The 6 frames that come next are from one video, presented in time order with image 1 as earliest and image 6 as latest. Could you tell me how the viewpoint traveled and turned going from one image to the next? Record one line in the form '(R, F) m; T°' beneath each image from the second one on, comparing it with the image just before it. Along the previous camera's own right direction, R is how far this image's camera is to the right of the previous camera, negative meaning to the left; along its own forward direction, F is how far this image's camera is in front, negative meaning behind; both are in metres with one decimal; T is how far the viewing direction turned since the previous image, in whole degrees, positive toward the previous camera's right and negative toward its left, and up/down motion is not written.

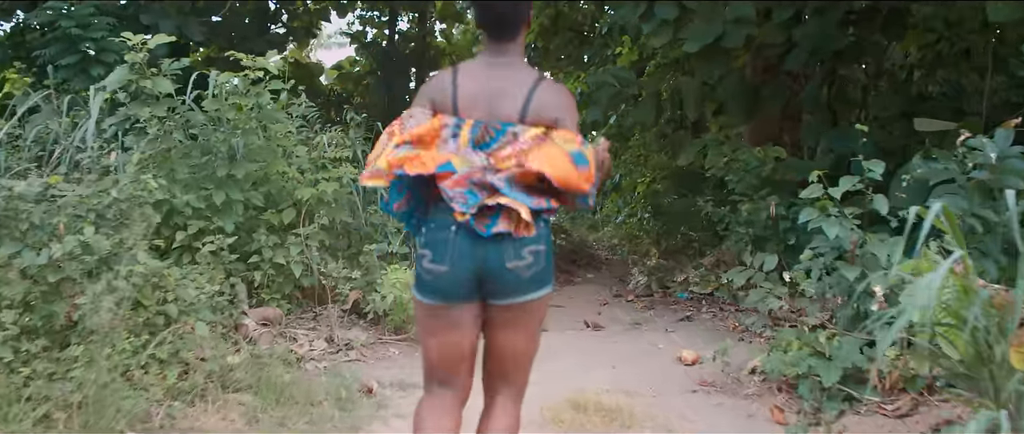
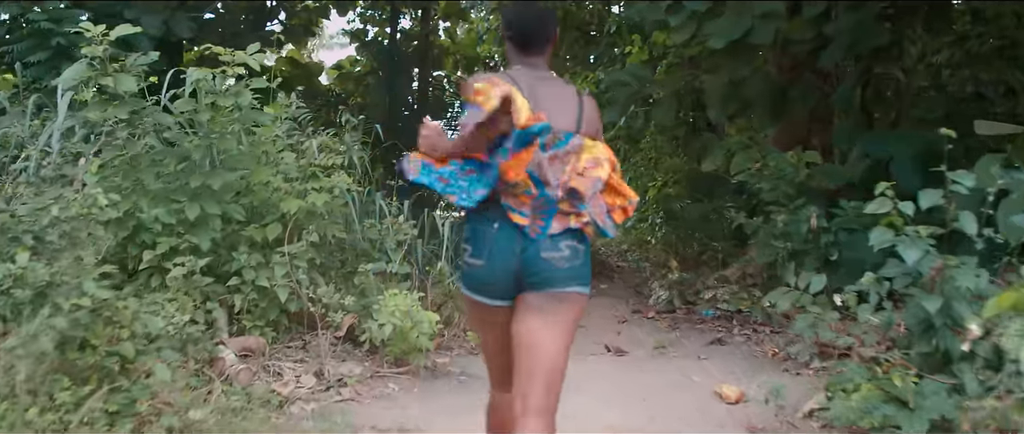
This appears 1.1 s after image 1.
(0.0, +0.5) m; 0°
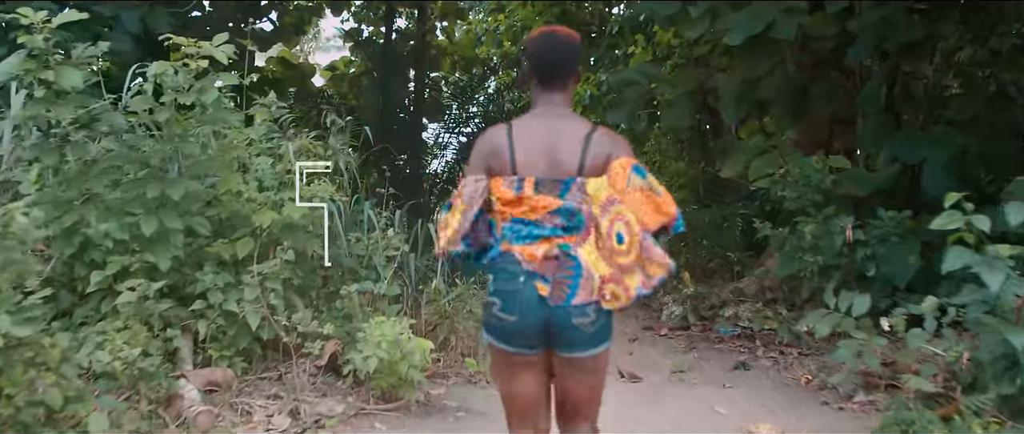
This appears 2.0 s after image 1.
(0.0, +0.4) m; 0°
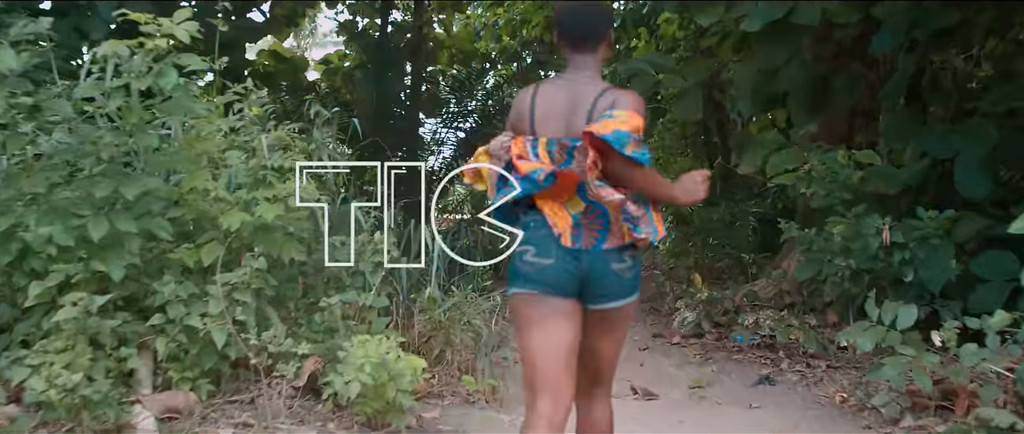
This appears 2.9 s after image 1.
(0.0, +0.4) m; 0°
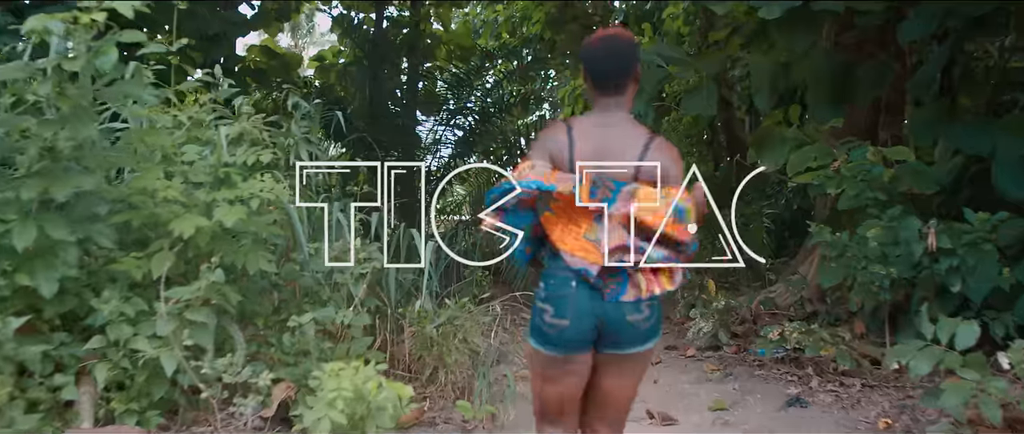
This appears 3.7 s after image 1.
(0.0, +0.4) m; 0°
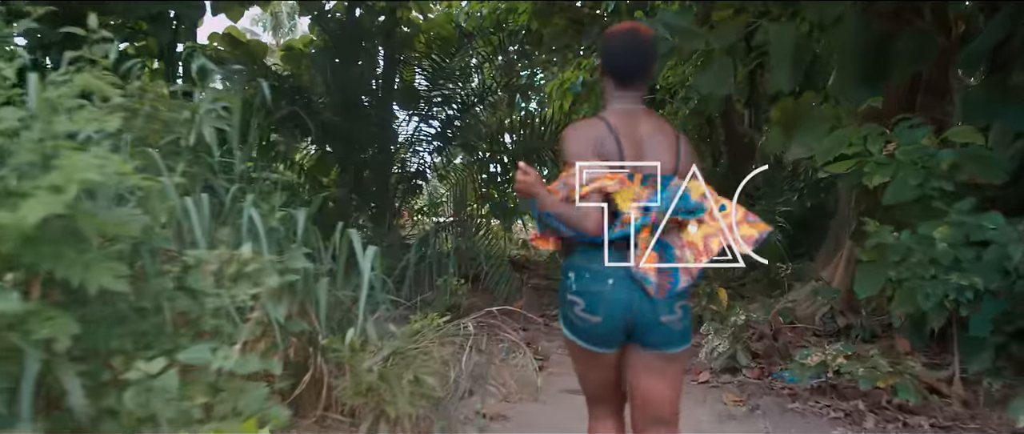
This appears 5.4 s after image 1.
(0.0, +0.8) m; +1°
